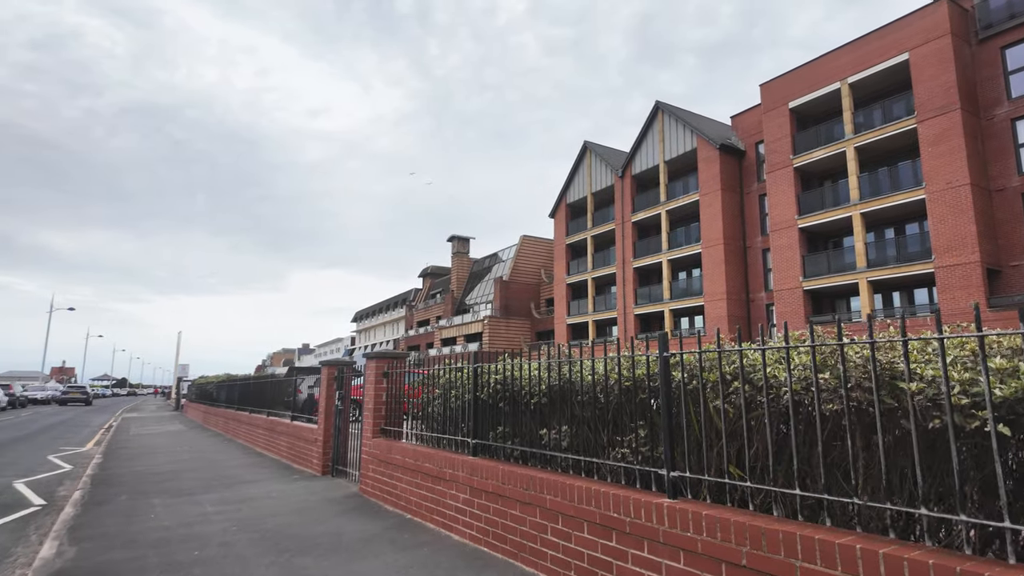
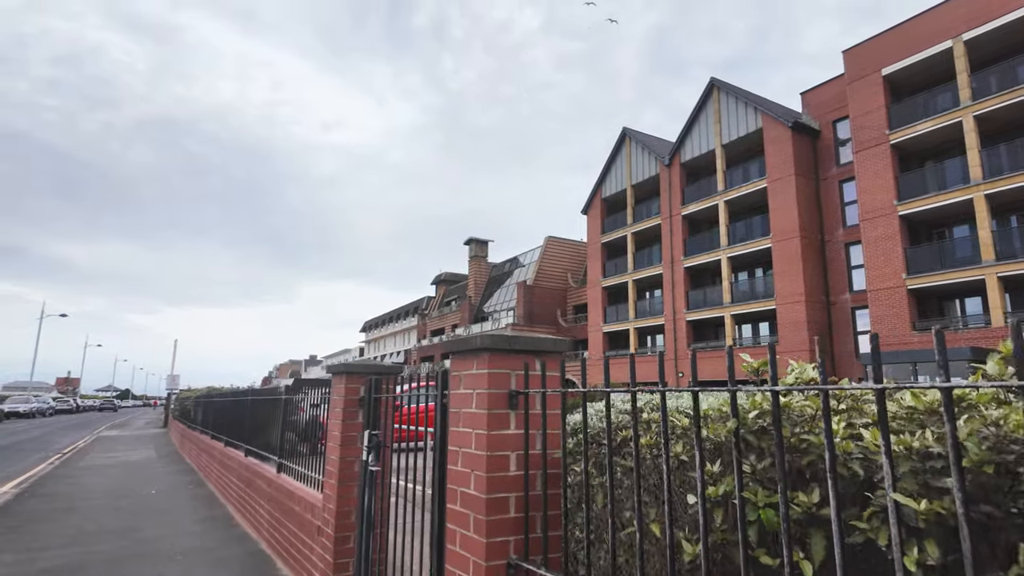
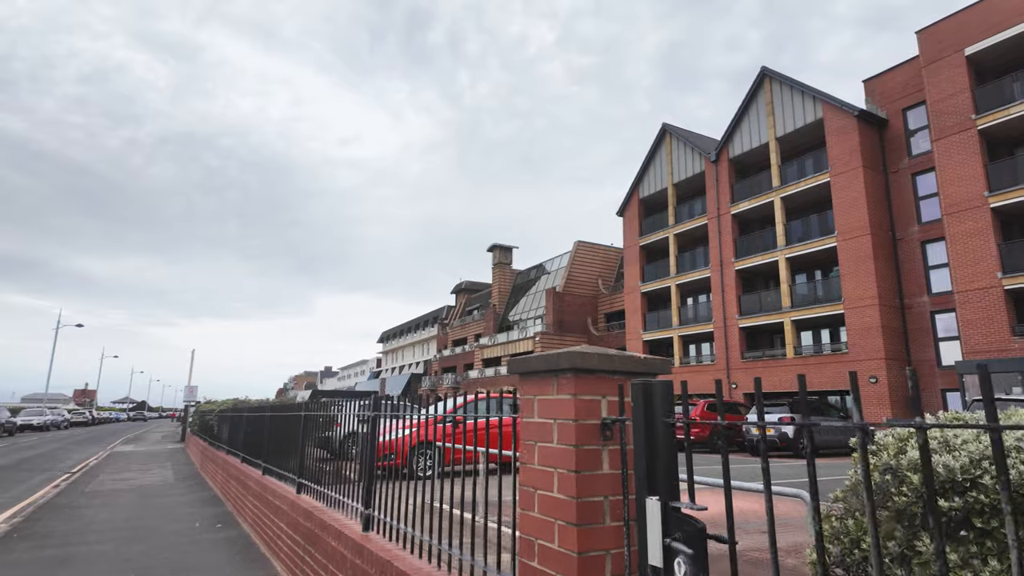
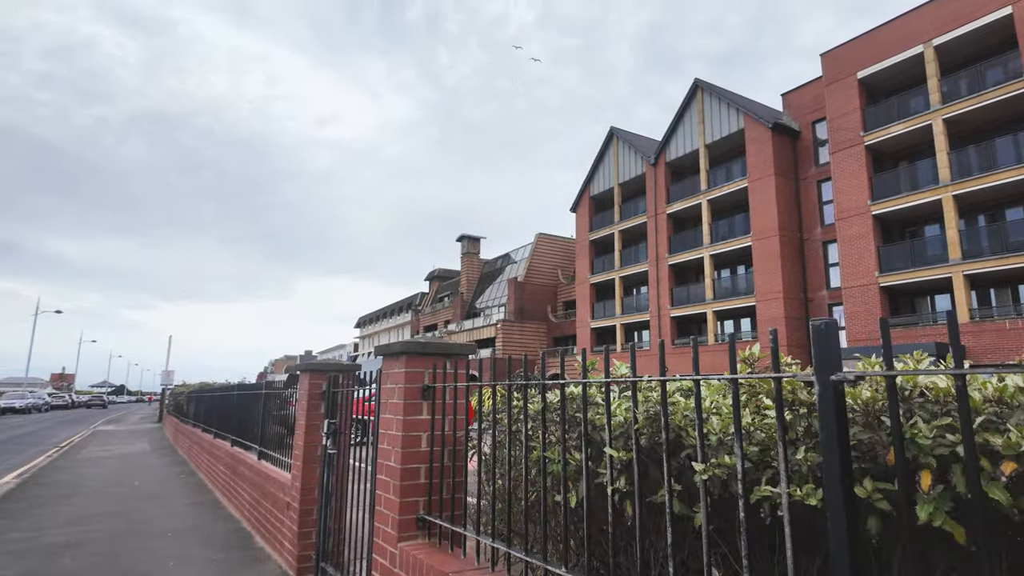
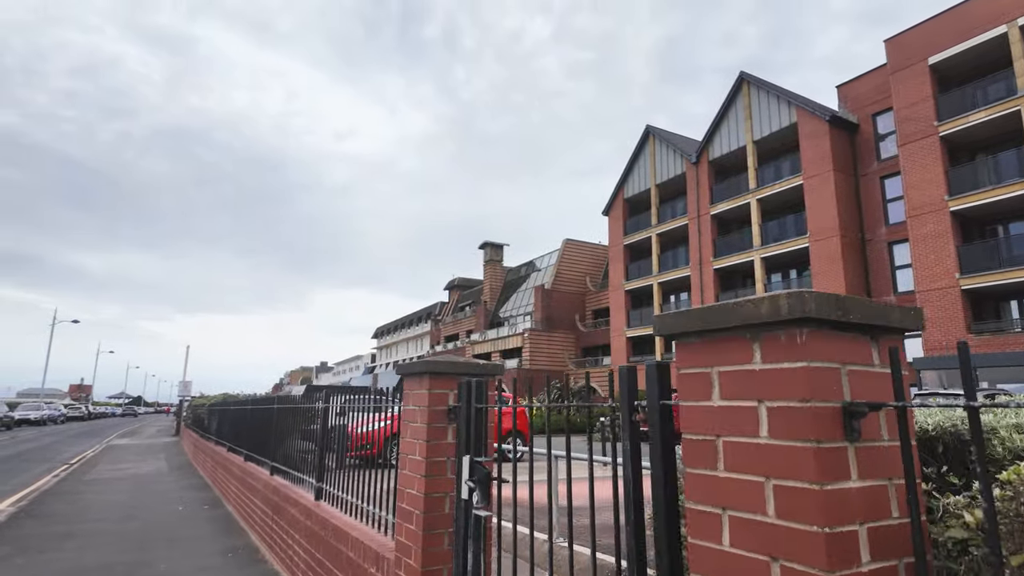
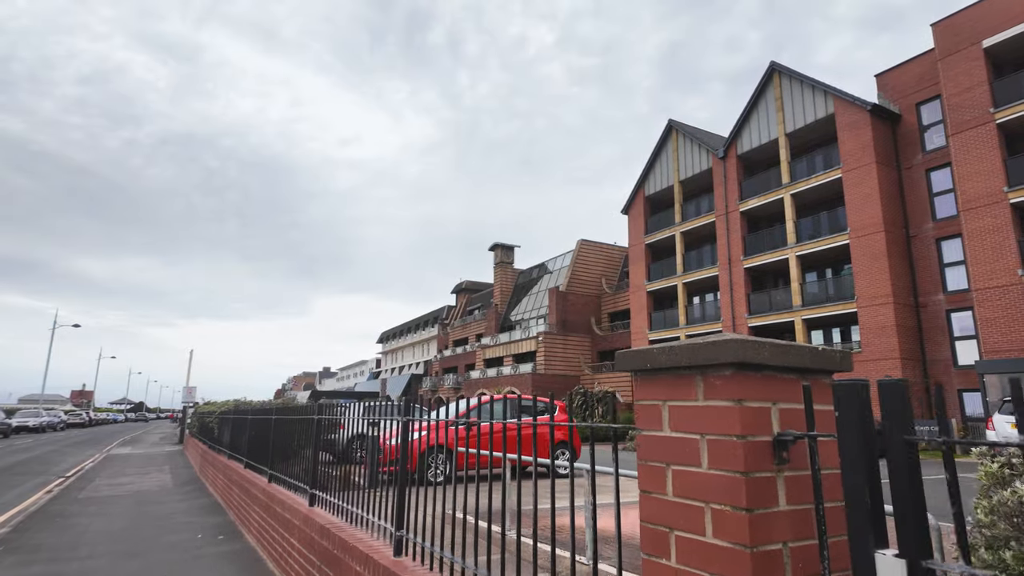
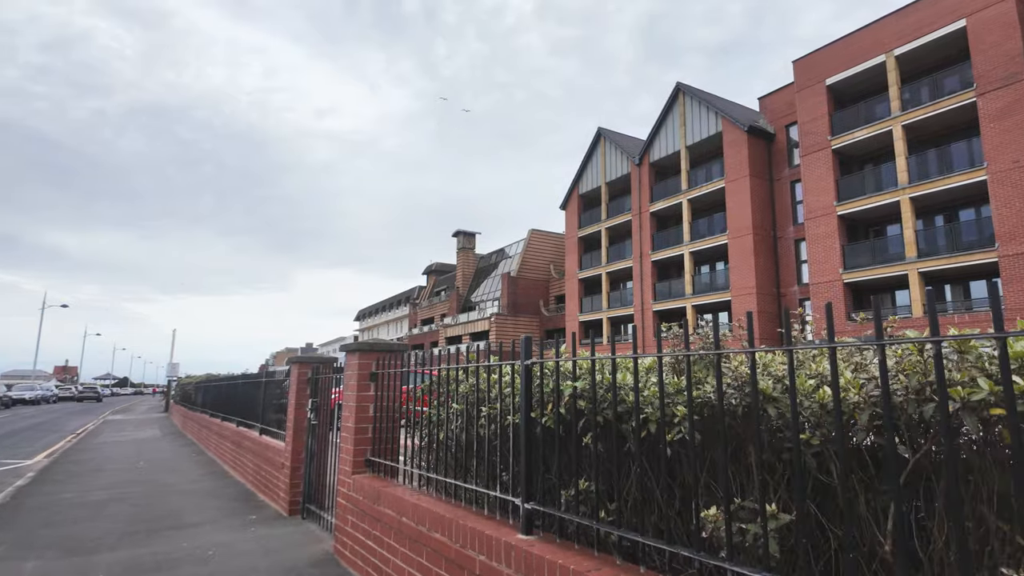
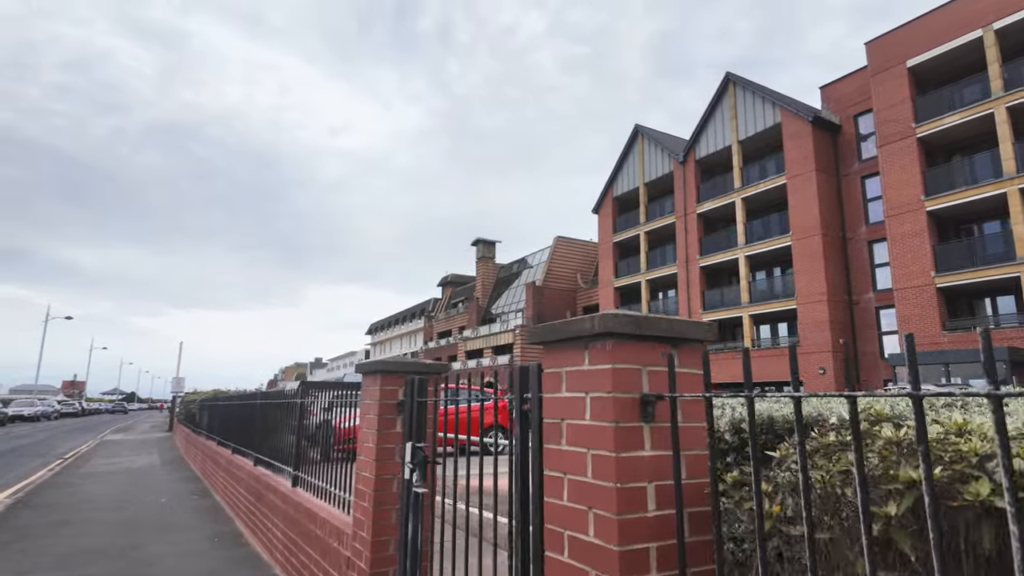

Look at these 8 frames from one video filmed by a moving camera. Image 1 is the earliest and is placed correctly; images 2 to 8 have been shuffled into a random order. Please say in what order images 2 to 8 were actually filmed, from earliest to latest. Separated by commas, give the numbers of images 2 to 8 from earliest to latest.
7, 4, 2, 8, 5, 3, 6
